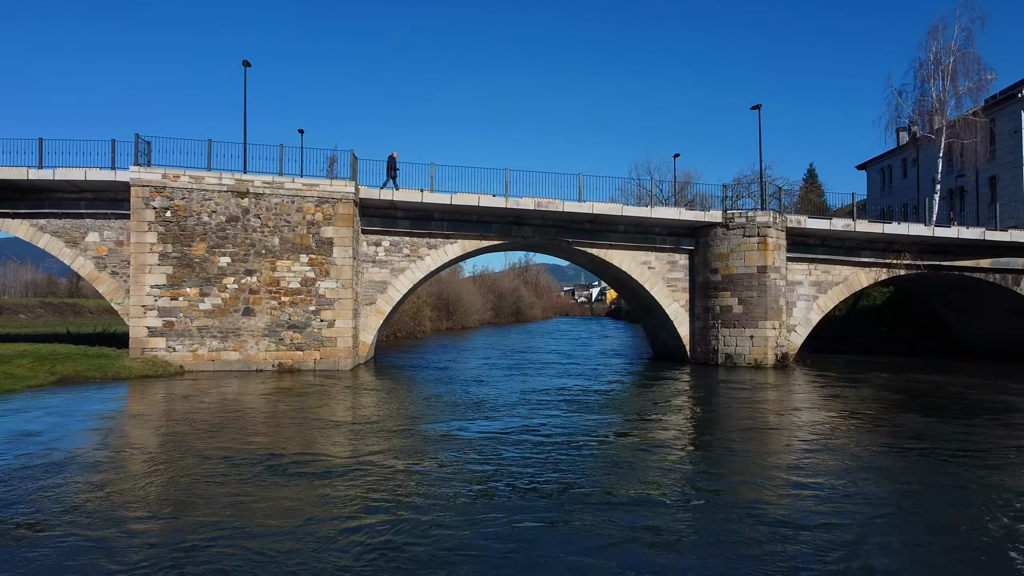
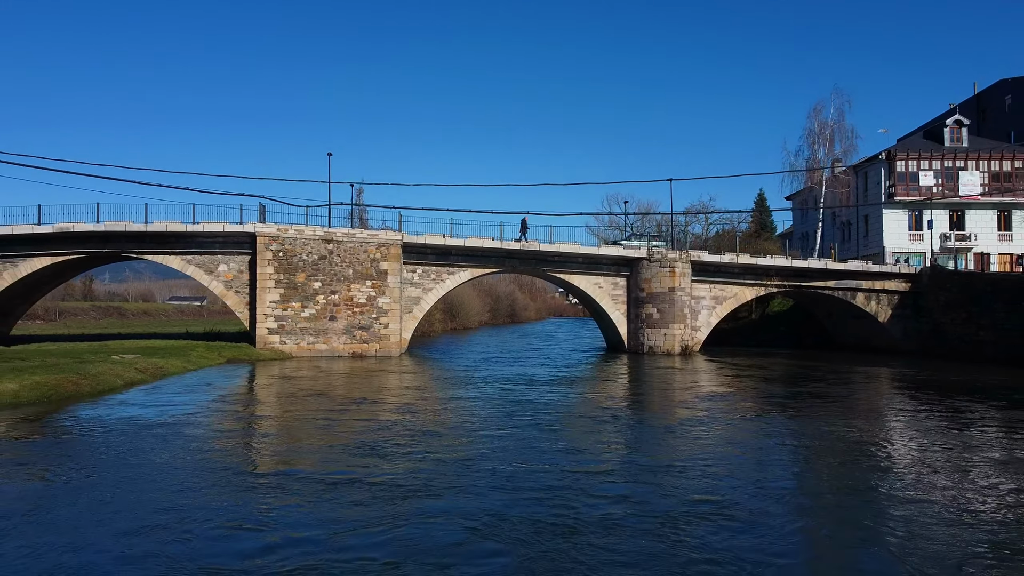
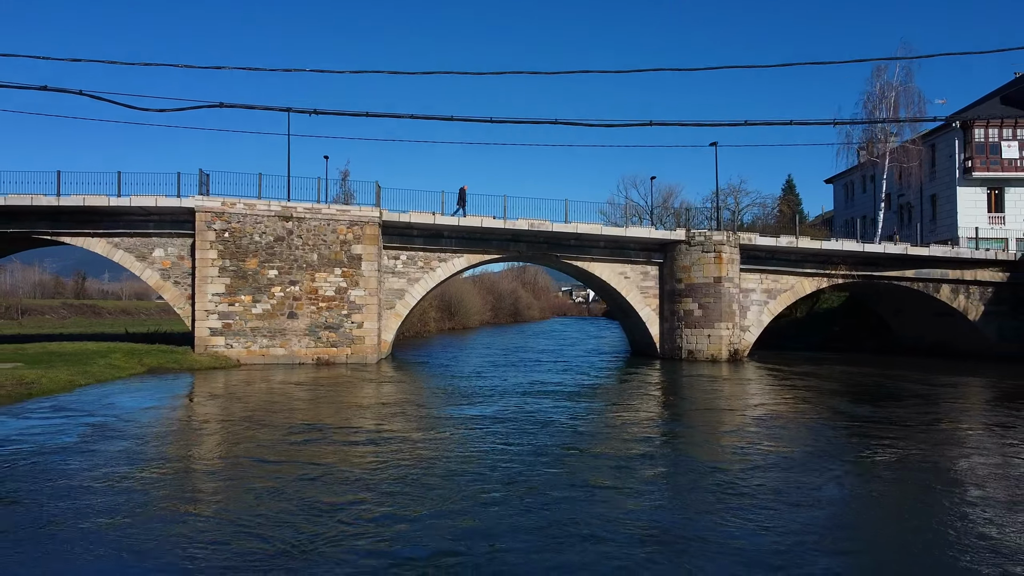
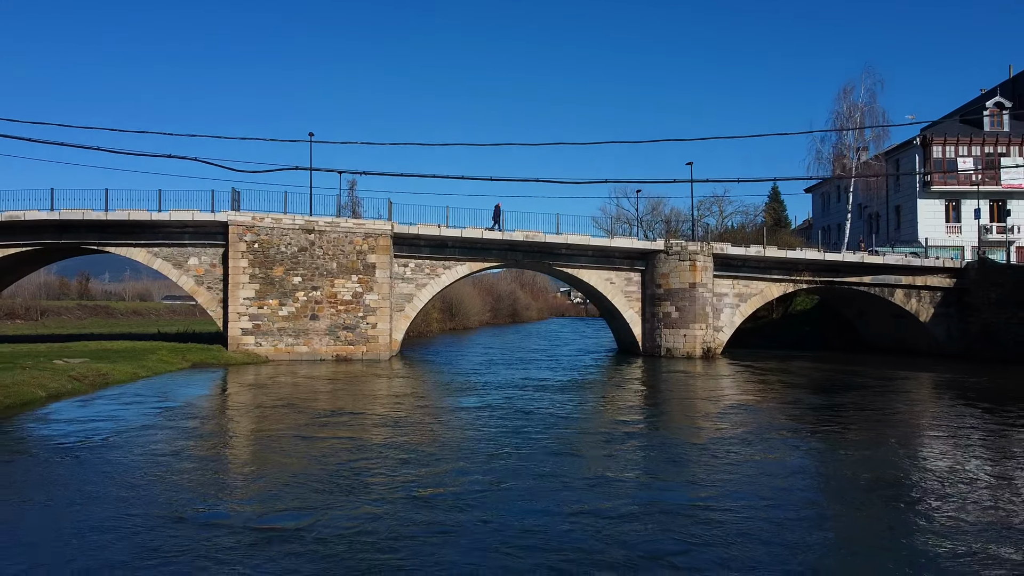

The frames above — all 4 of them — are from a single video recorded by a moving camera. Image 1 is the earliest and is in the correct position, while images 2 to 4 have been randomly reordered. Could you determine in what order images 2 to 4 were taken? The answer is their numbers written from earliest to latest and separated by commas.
3, 4, 2
